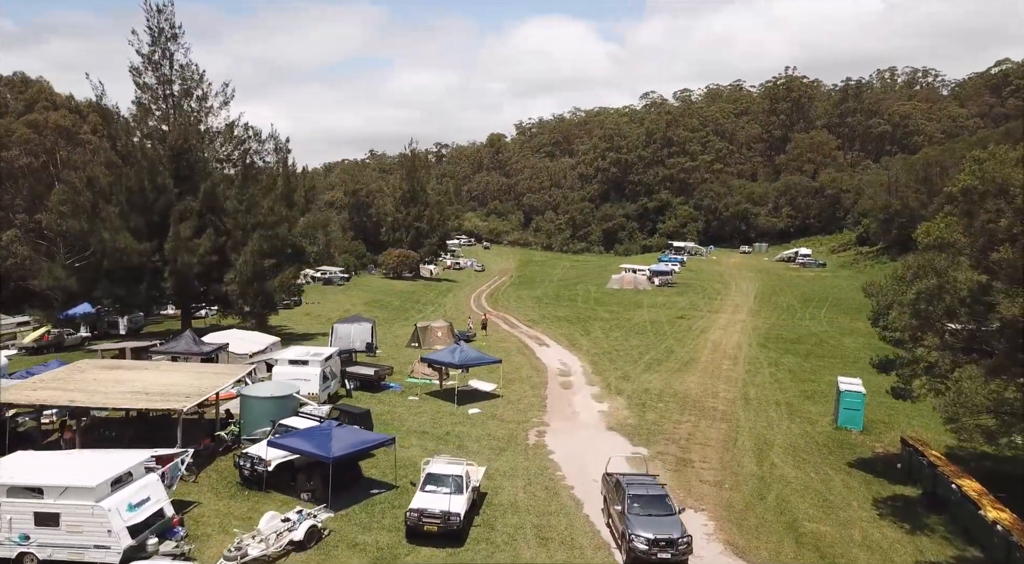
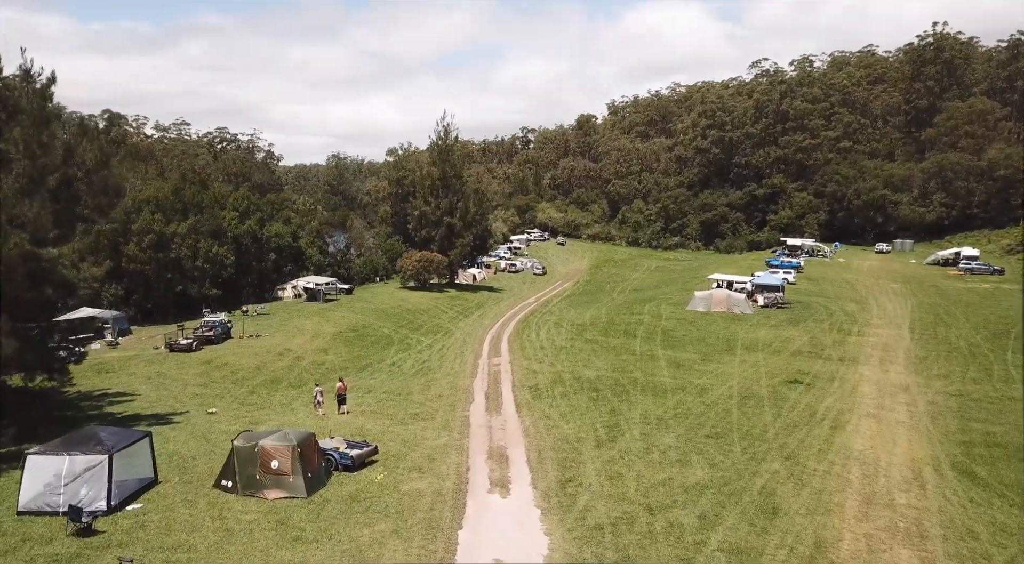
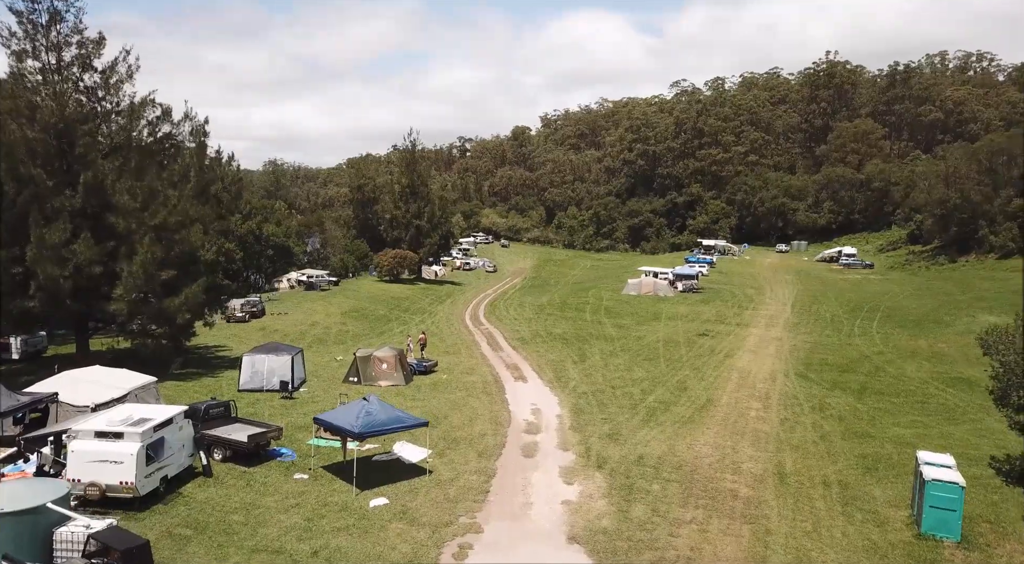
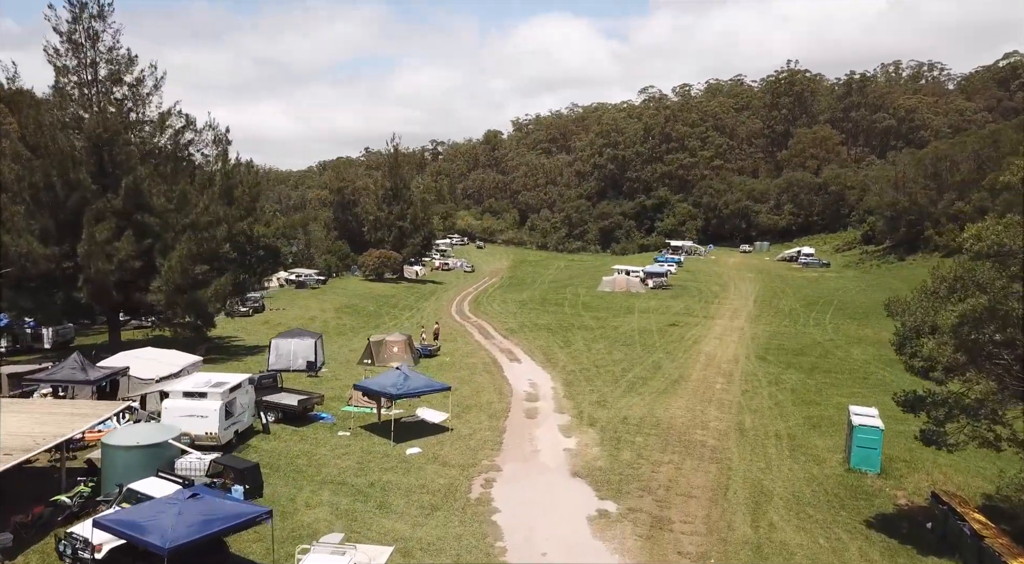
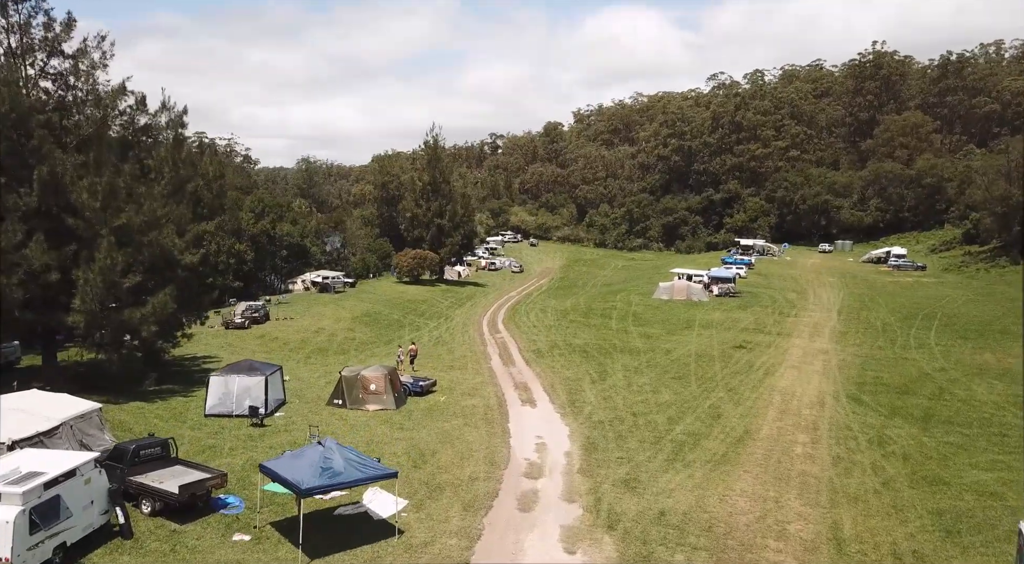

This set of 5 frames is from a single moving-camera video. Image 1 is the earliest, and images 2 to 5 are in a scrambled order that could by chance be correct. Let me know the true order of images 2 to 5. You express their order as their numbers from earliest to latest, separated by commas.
4, 3, 5, 2
